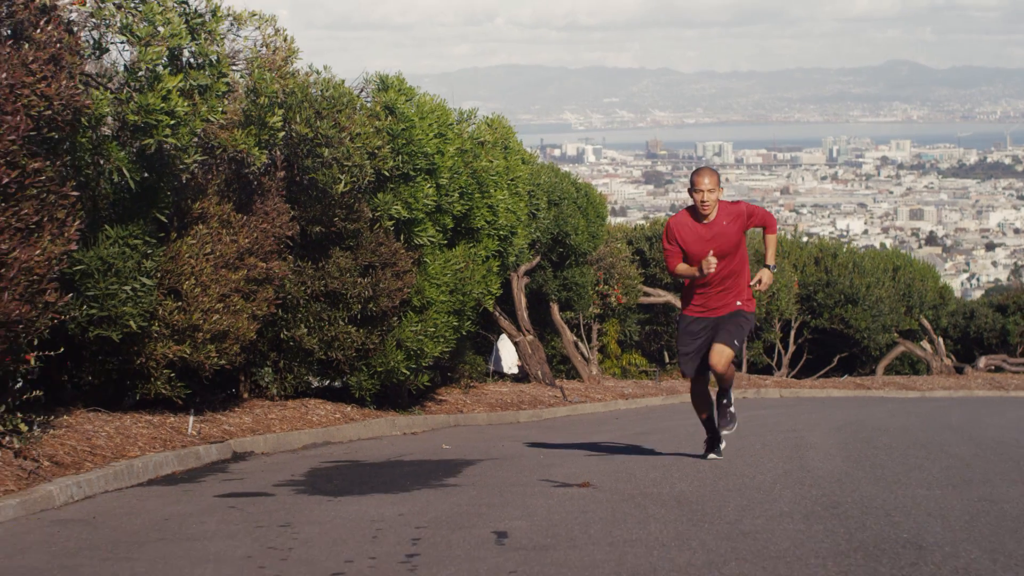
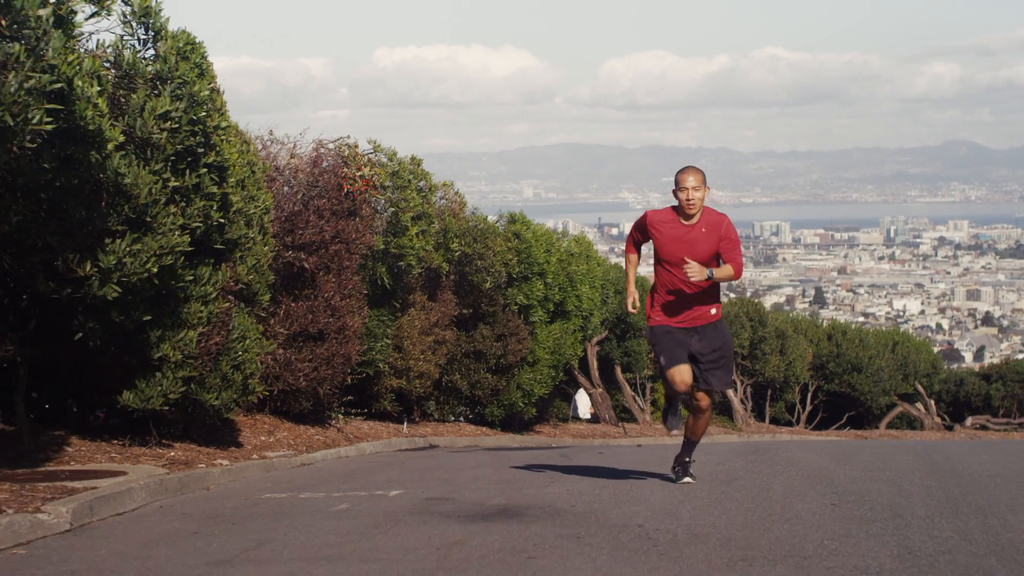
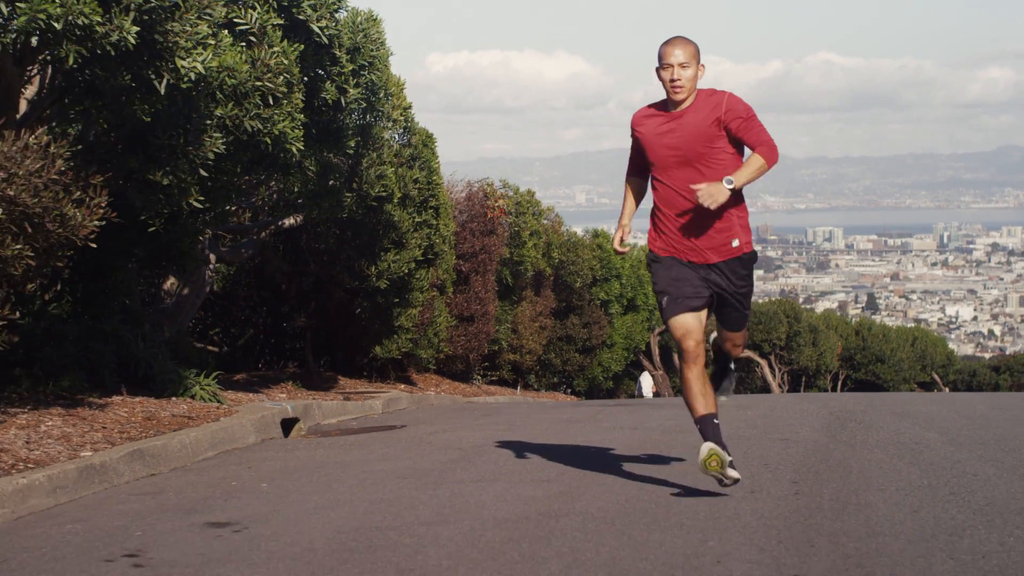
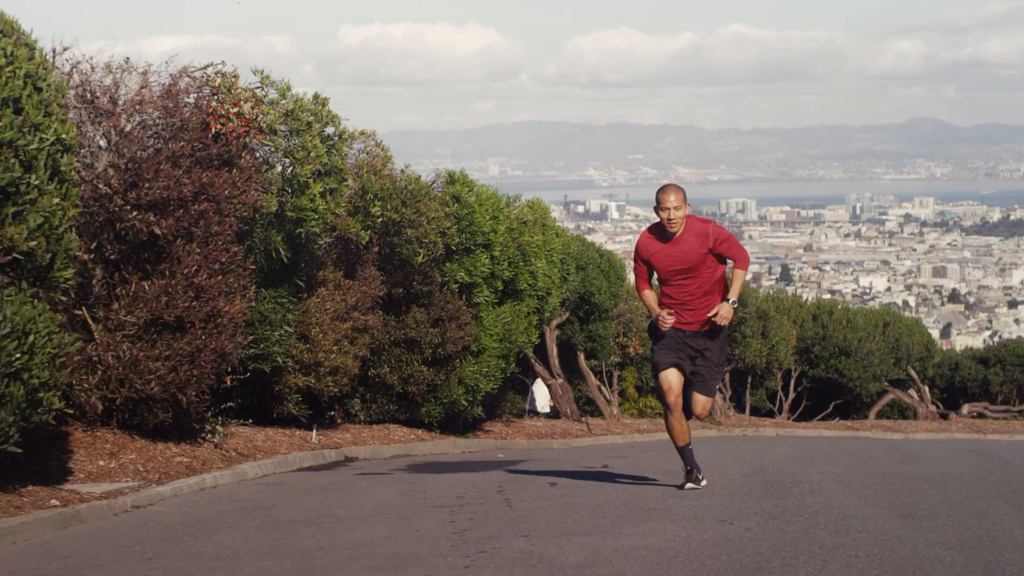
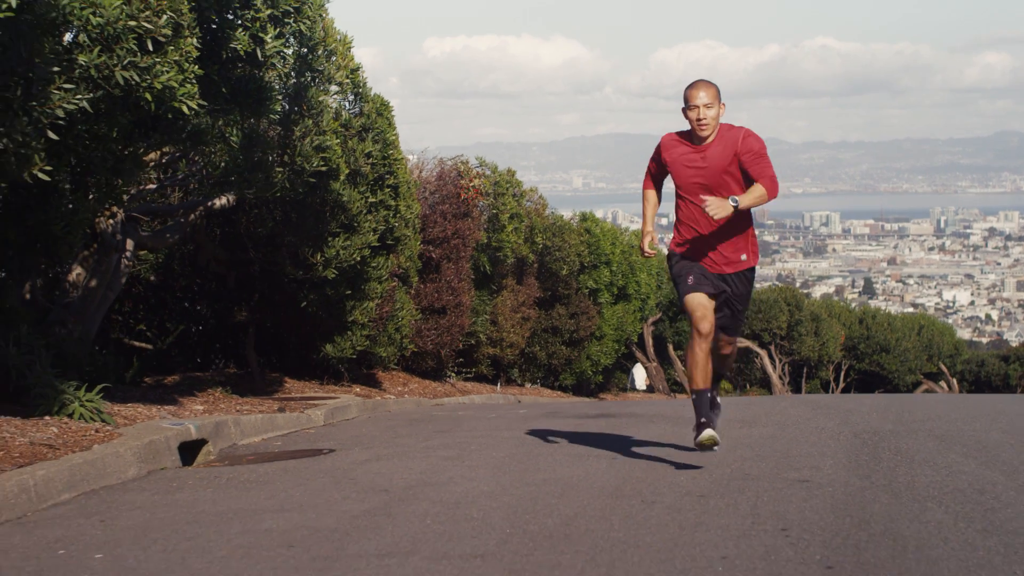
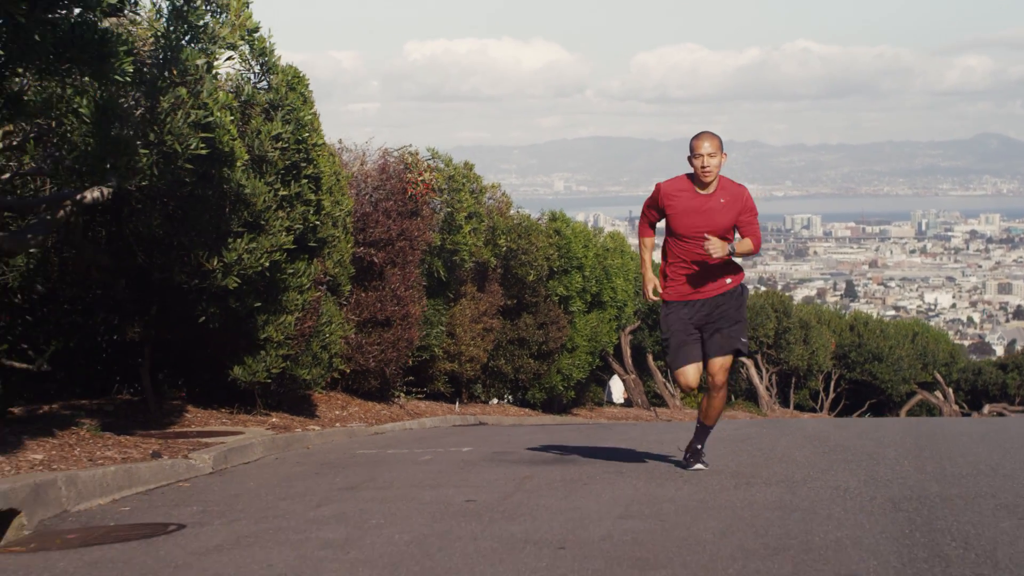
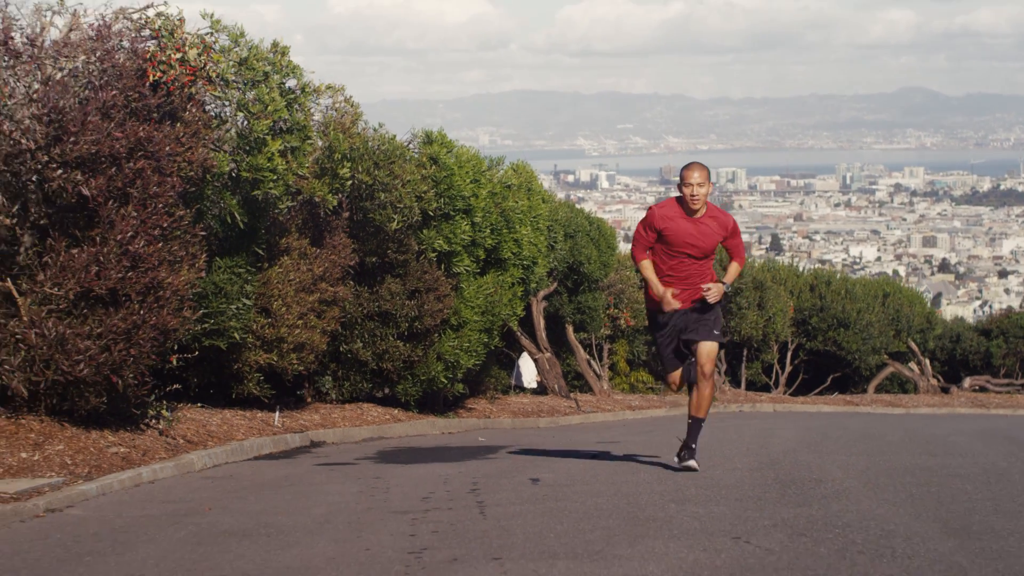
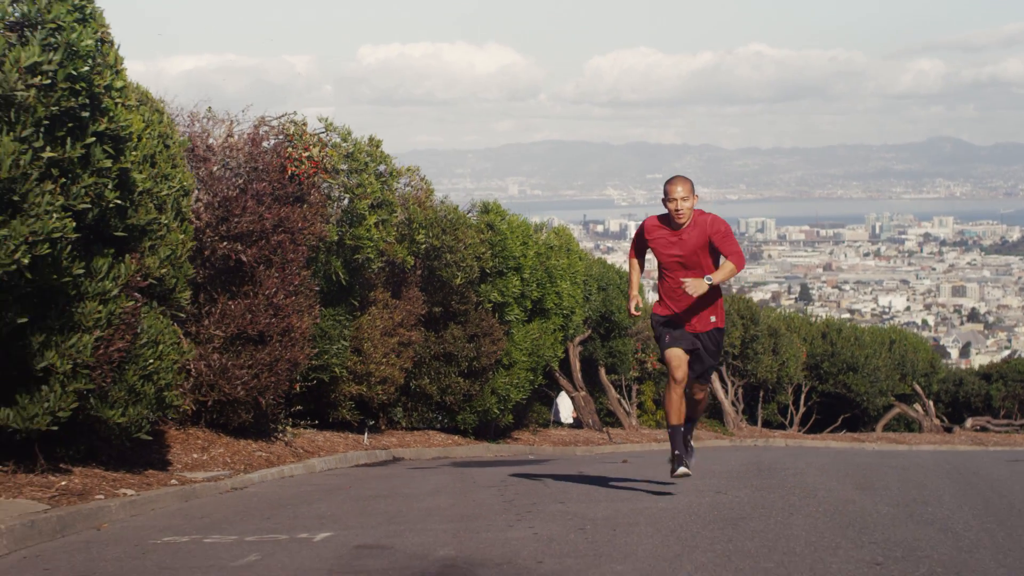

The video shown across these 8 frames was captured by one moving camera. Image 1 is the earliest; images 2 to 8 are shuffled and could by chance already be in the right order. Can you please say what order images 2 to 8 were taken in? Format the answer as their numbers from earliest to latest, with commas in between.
7, 4, 8, 2, 6, 5, 3
